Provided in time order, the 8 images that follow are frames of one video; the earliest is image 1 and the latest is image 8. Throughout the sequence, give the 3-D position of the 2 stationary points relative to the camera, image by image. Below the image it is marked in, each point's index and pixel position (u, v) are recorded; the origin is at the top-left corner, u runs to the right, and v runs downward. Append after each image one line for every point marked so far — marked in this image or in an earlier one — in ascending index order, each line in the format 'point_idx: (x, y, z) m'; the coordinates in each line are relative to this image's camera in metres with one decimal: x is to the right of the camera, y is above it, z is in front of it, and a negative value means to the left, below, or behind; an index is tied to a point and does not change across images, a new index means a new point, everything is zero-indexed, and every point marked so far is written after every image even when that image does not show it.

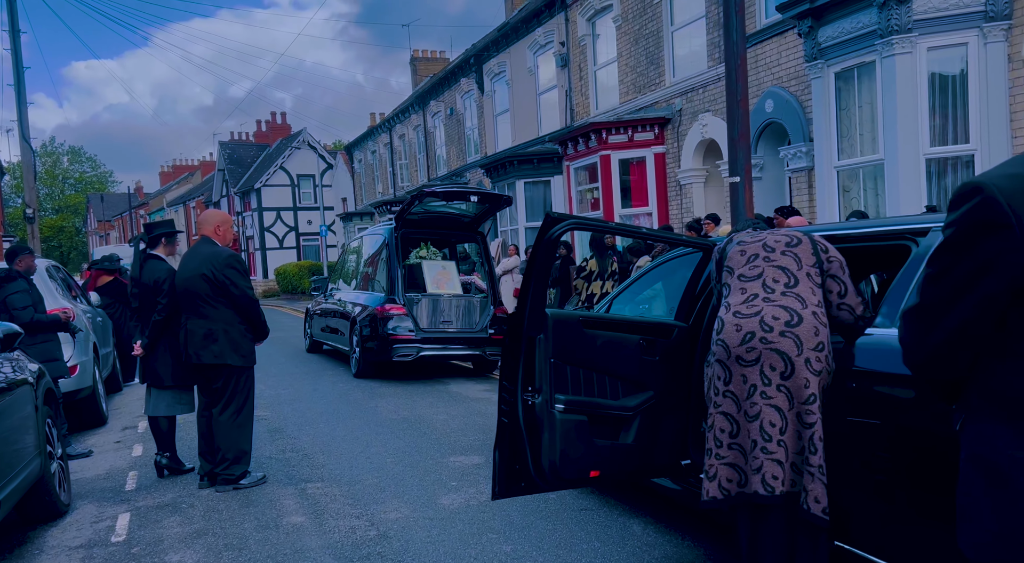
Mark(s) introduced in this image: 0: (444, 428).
0: (-0.6, -1.2, +7.8) m
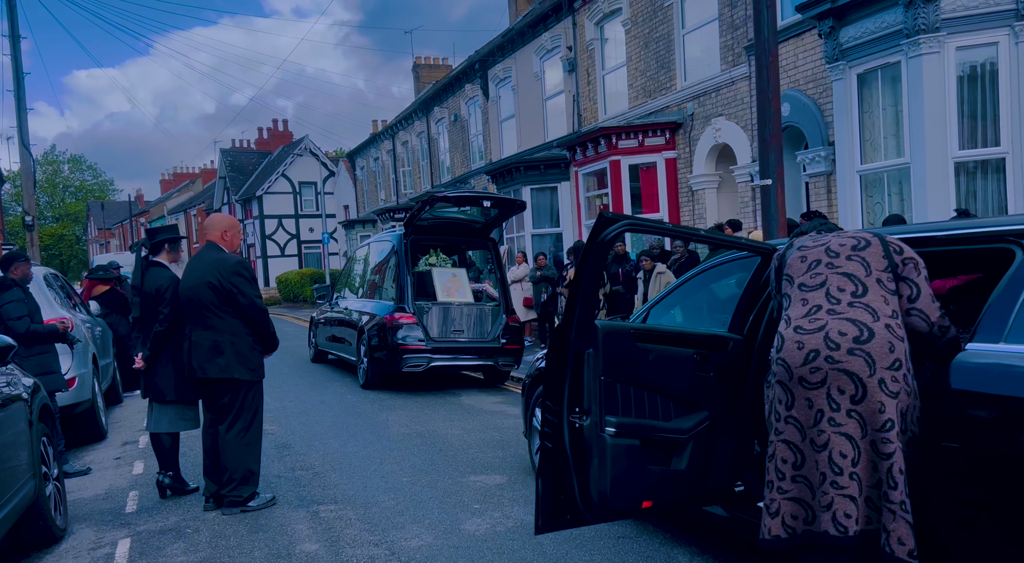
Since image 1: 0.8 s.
0: (-0.4, -1.3, +7.5) m
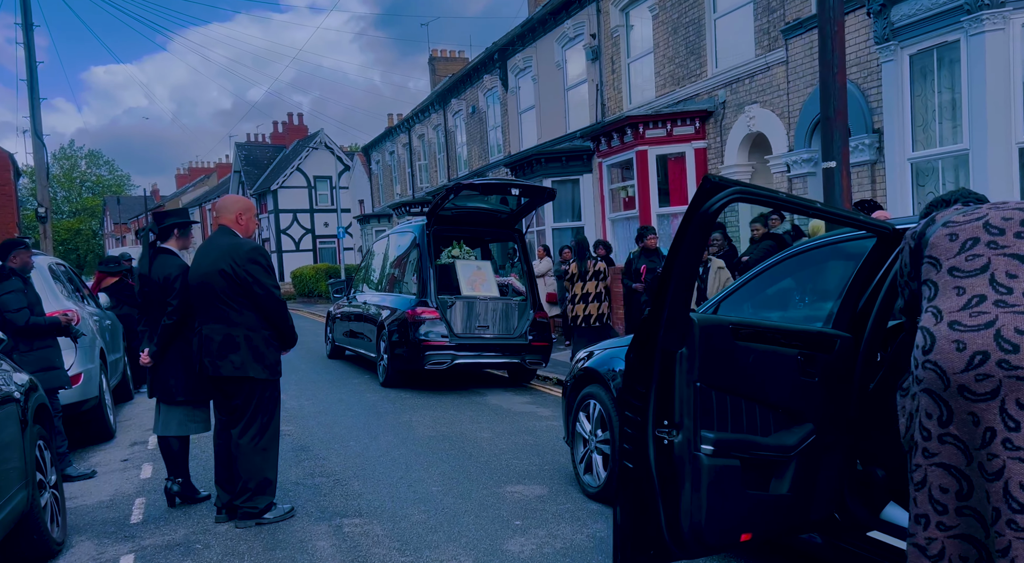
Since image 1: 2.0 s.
0: (-0.2, -1.2, +6.9) m
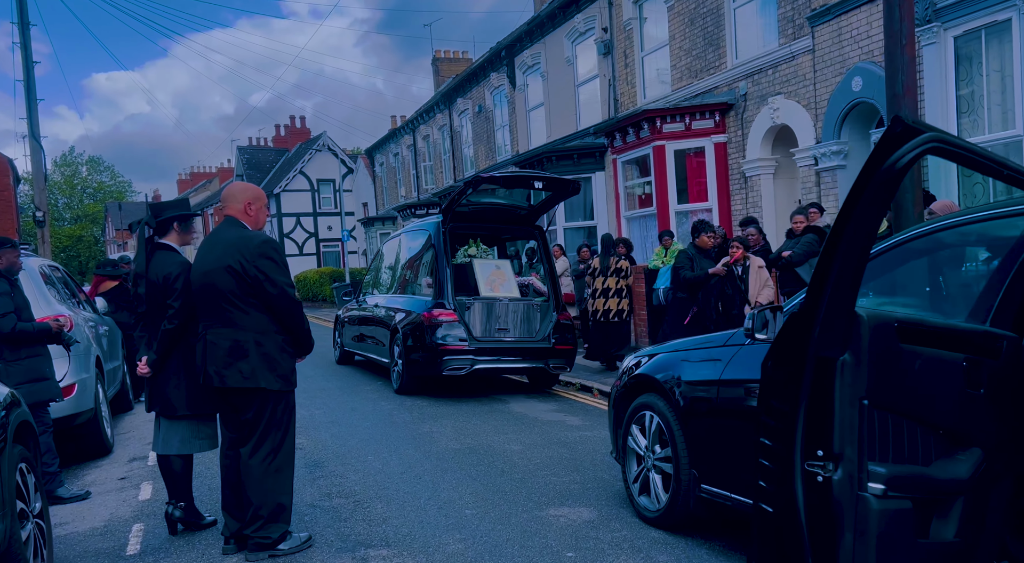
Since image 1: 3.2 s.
0: (+0.1, -1.2, +6.3) m
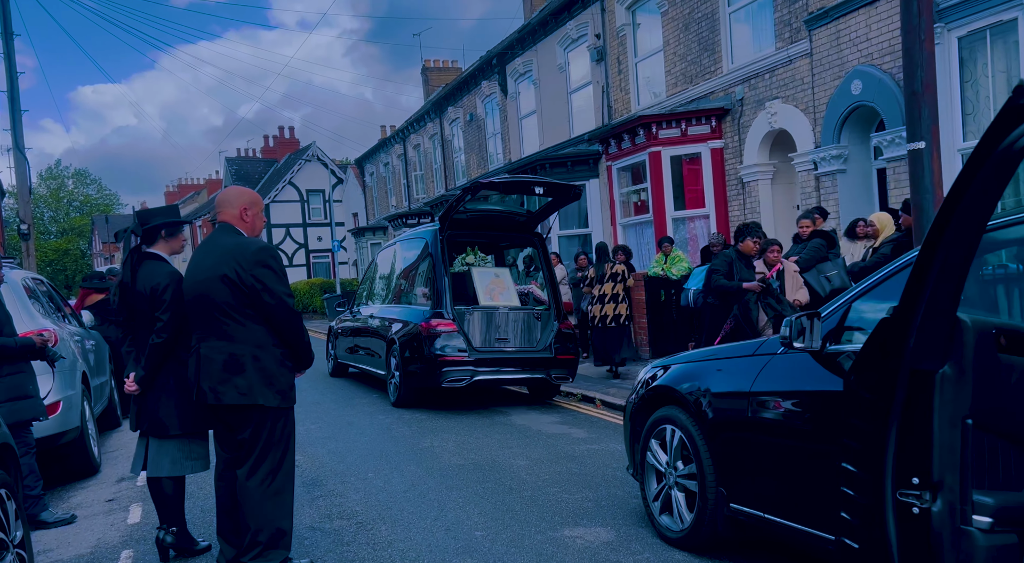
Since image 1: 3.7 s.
0: (+0.1, -1.3, +6.0) m
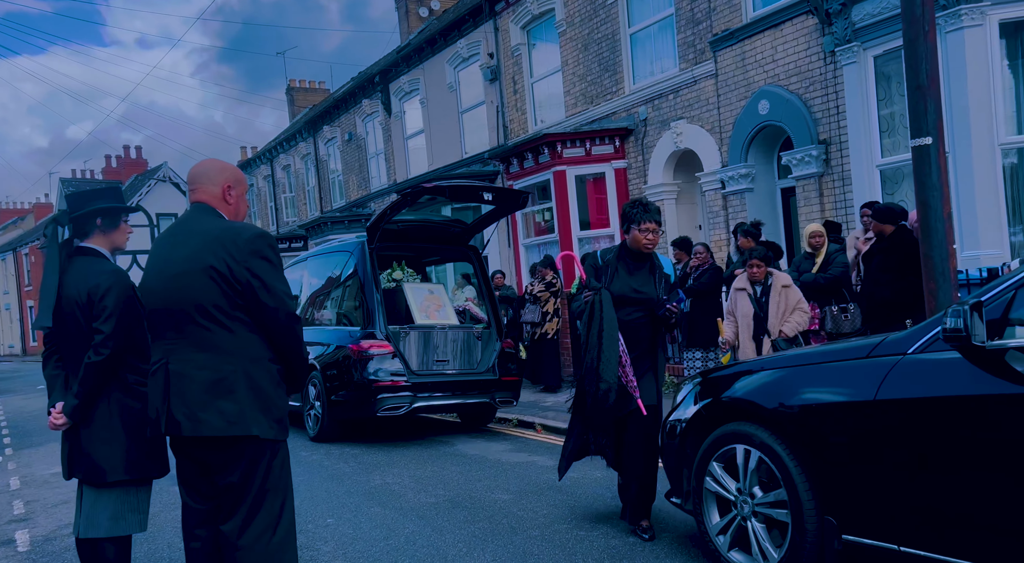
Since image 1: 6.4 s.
0: (+0.1, -1.3, +5.2) m
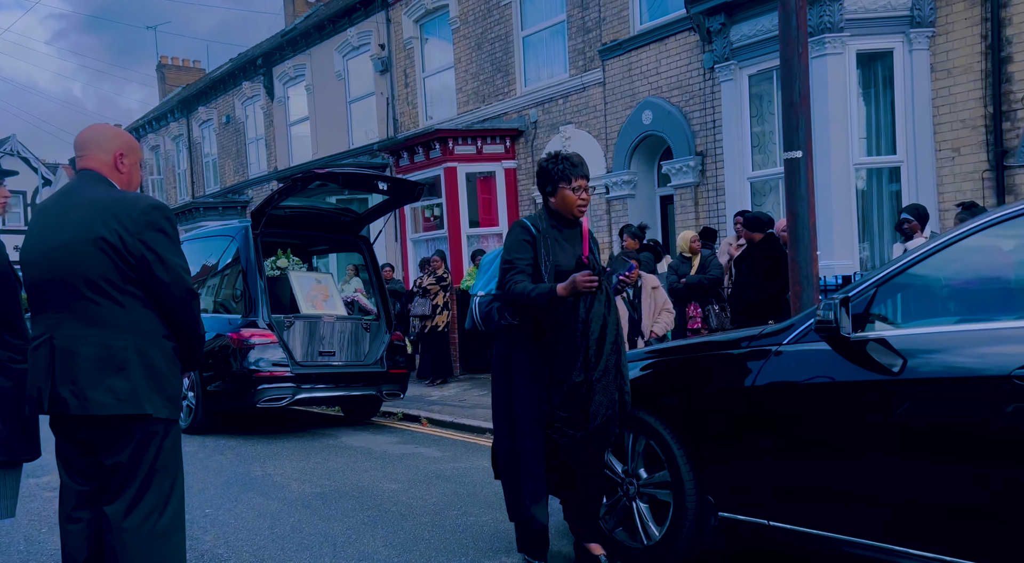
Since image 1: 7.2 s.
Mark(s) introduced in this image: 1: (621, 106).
0: (-0.5, -1.3, +5.2) m
1: (+1.7, +2.6, +13.5) m
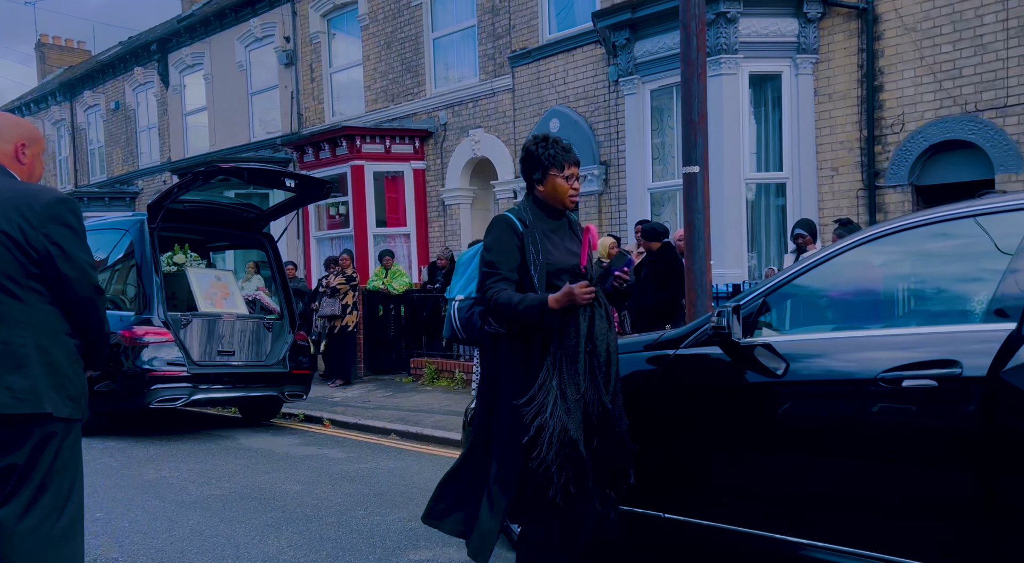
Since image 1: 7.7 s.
0: (-1.1, -1.3, +5.2) m
1: (+0.4, +2.6, +13.7) m
